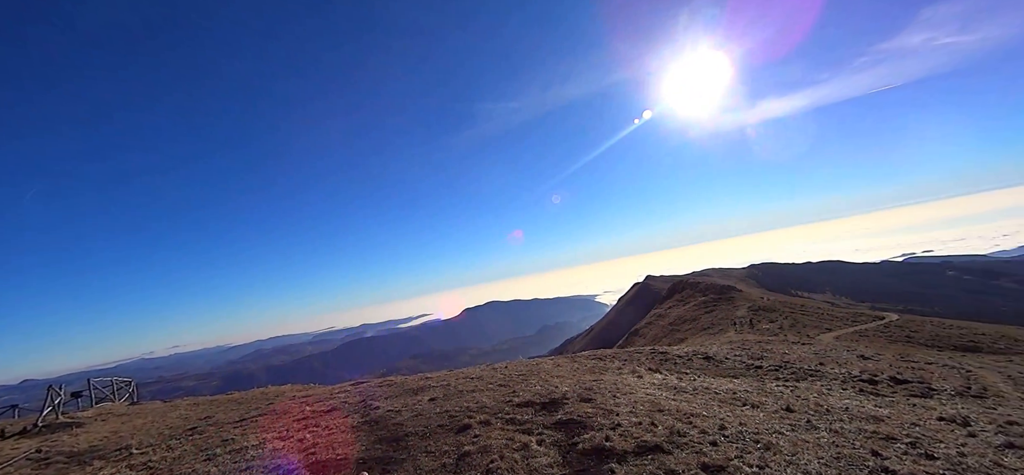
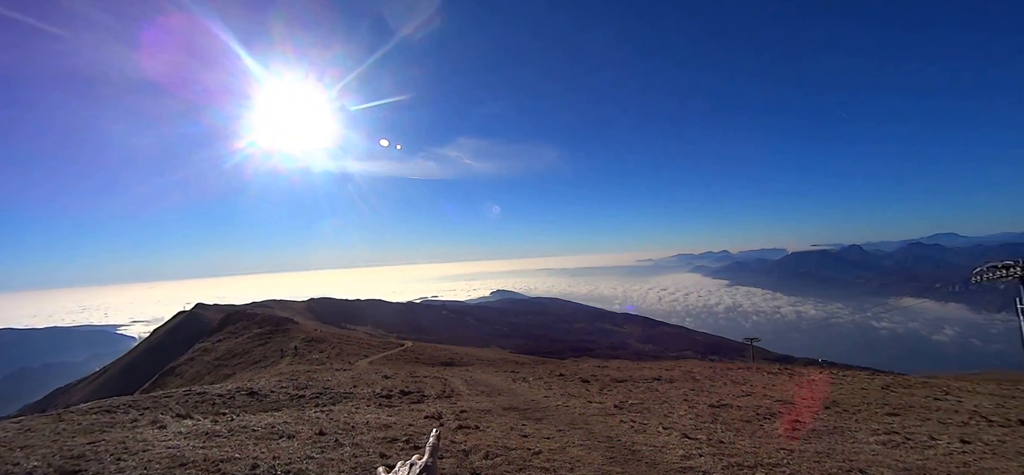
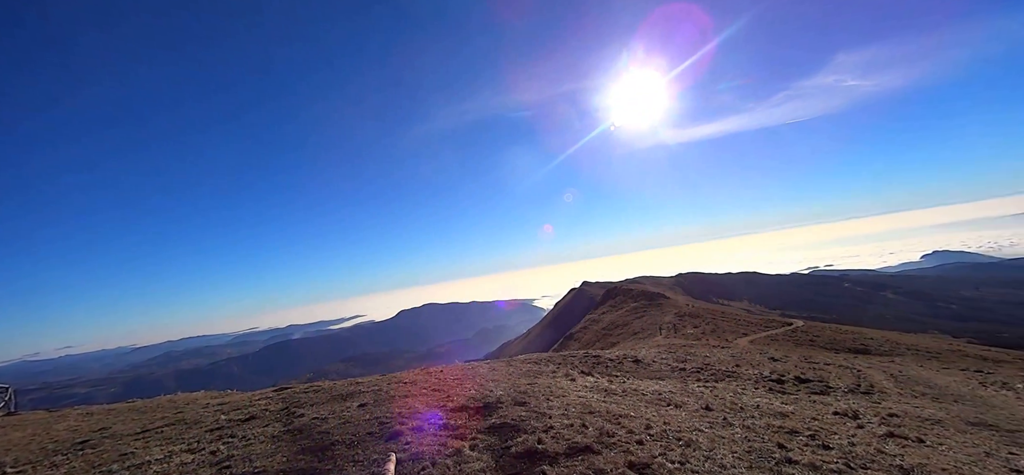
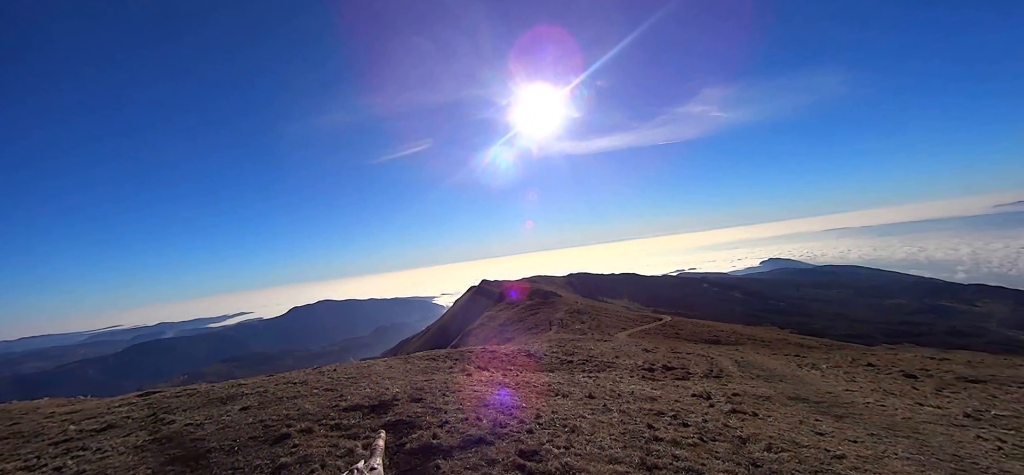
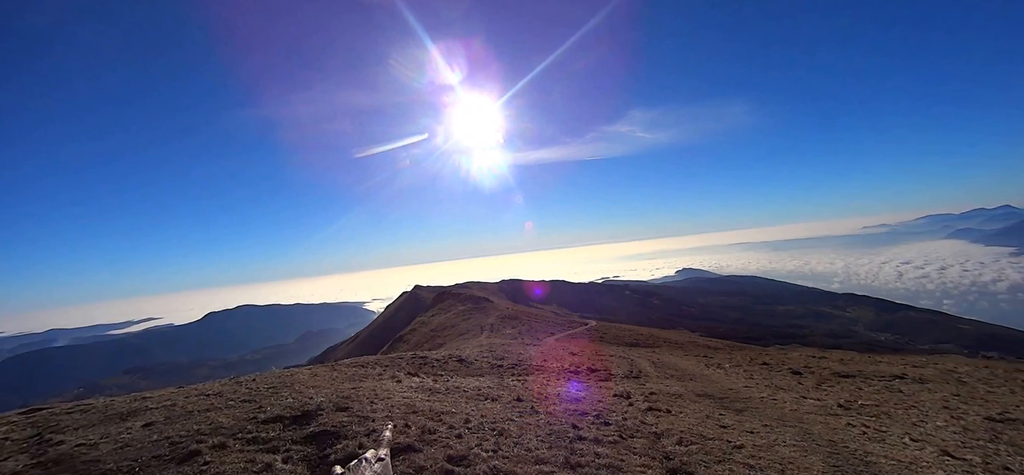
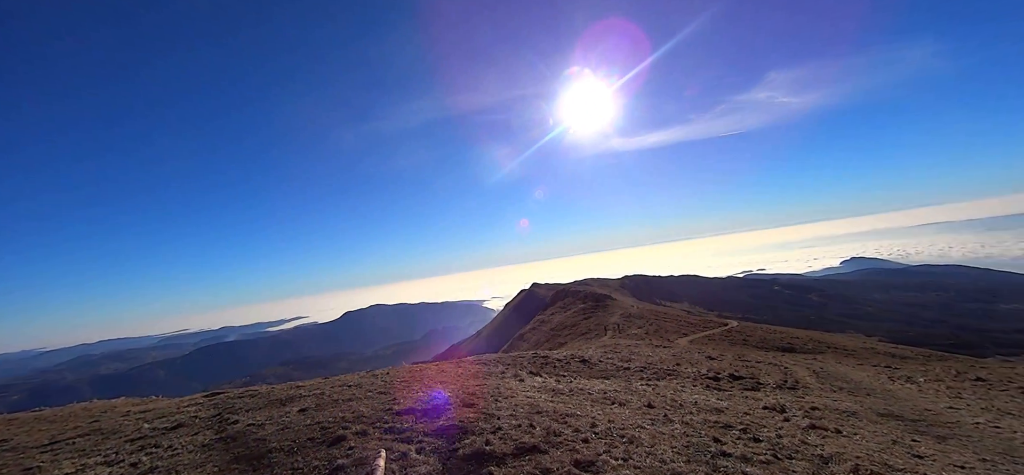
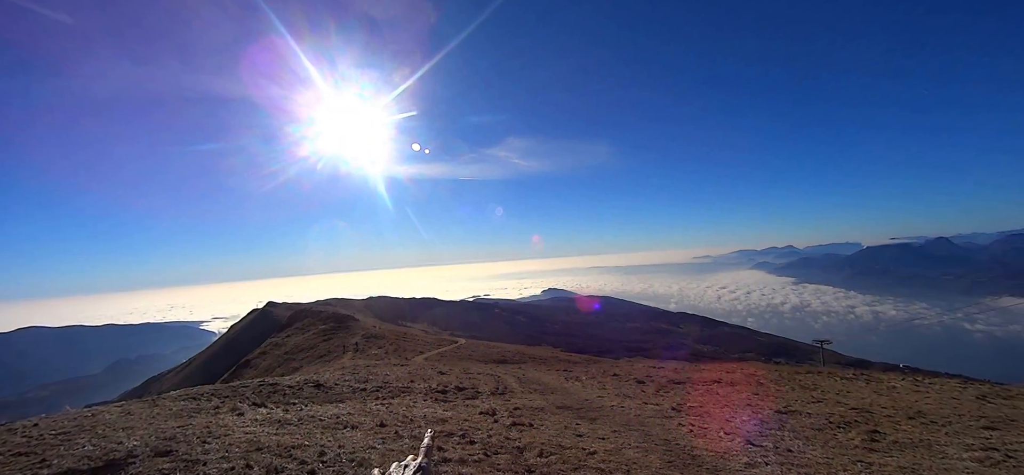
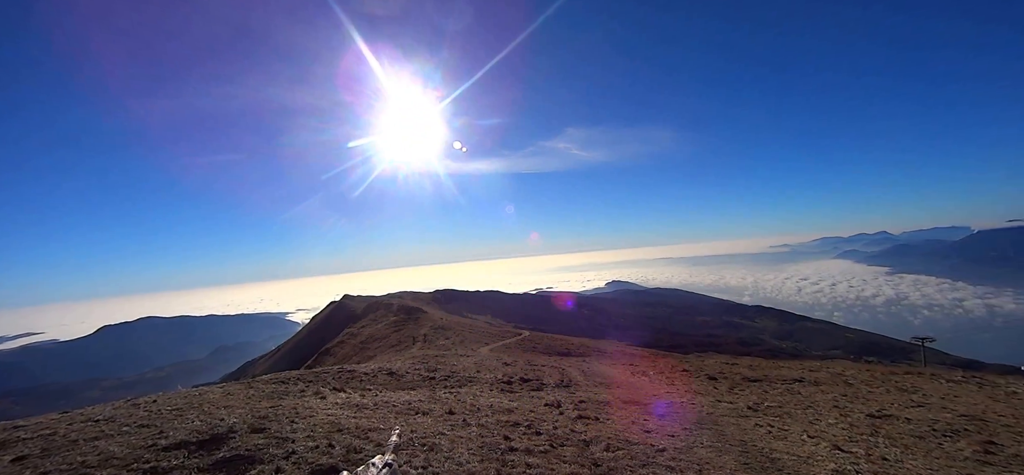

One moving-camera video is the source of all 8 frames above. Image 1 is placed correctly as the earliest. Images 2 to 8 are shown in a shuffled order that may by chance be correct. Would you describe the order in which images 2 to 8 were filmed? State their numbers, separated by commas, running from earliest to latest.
3, 6, 4, 5, 8, 7, 2
